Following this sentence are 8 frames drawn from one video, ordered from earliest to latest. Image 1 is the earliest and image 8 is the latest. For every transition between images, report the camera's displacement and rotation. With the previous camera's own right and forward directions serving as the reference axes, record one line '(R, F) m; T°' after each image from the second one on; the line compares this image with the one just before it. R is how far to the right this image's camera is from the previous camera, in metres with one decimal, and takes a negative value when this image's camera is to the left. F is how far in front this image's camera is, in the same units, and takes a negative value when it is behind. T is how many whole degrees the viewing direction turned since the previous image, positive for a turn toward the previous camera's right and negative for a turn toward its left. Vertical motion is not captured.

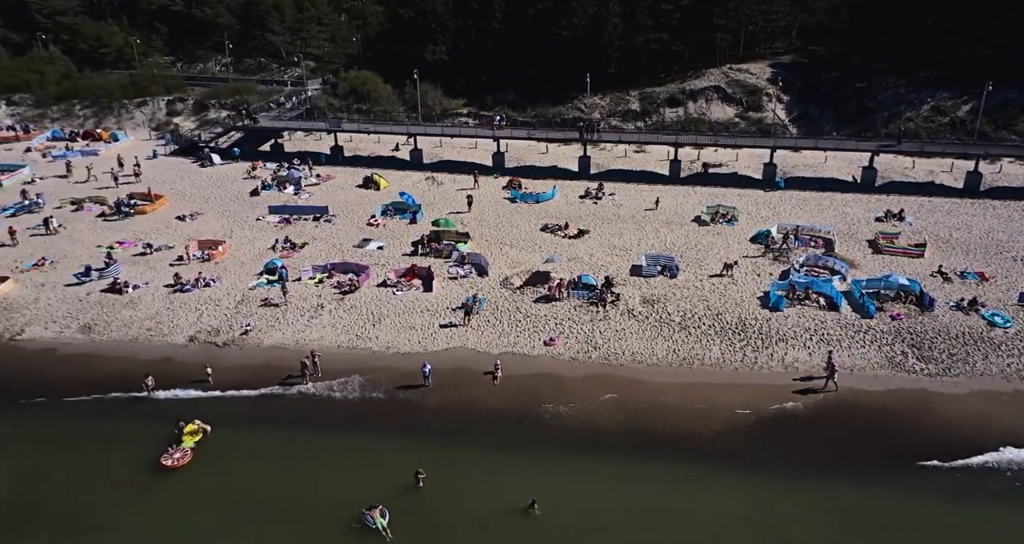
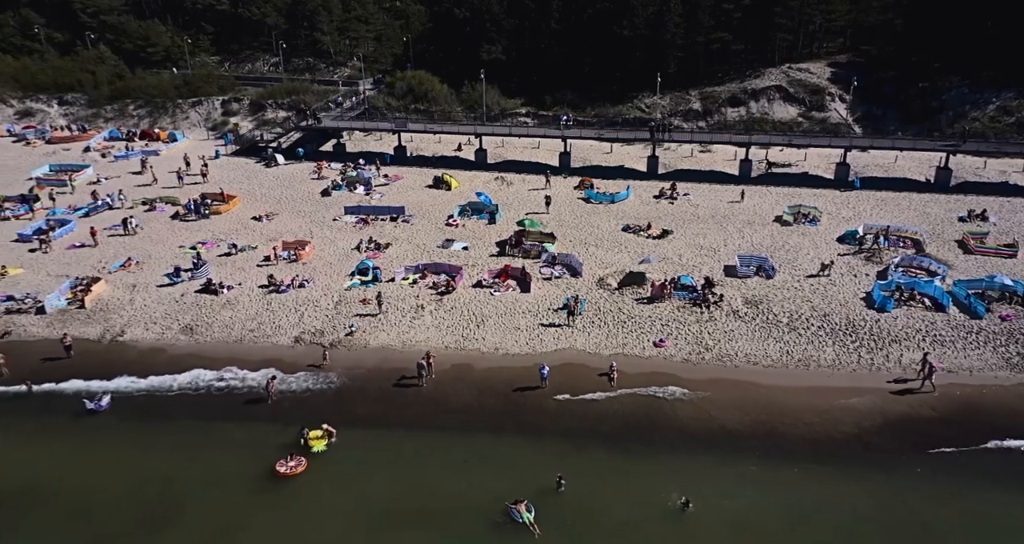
(-4.5, +0.2) m; 0°
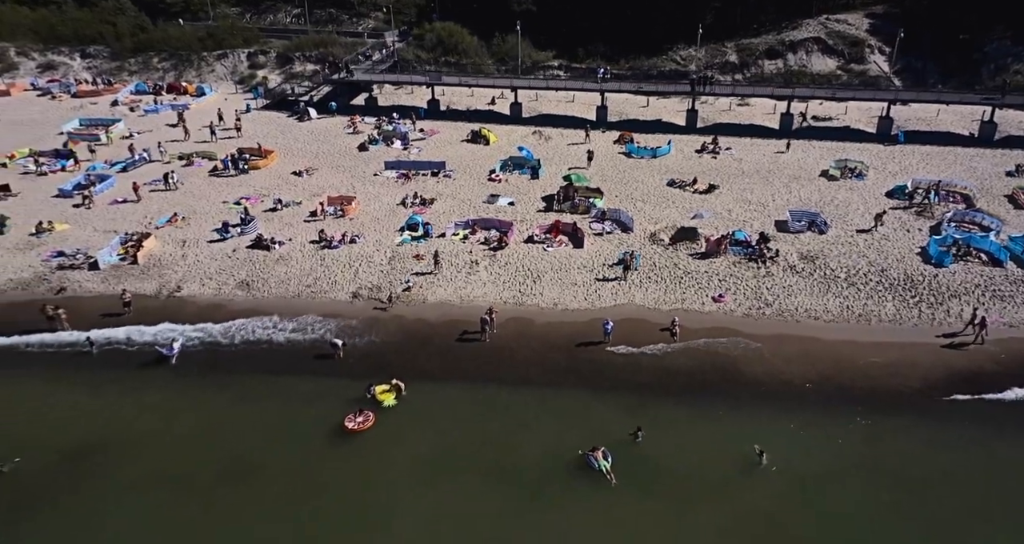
(-2.4, +0.1) m; 0°
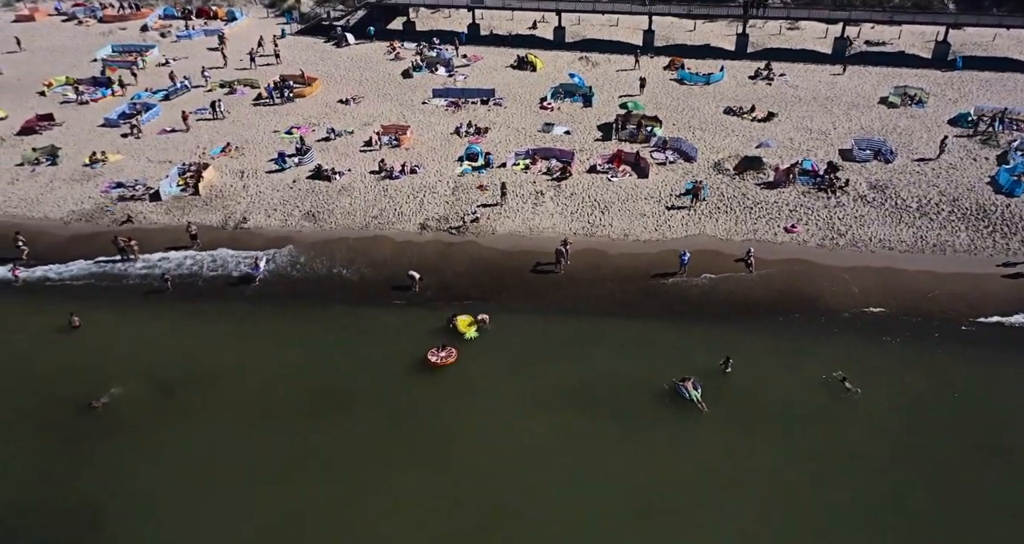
(-2.8, +0.1) m; 0°
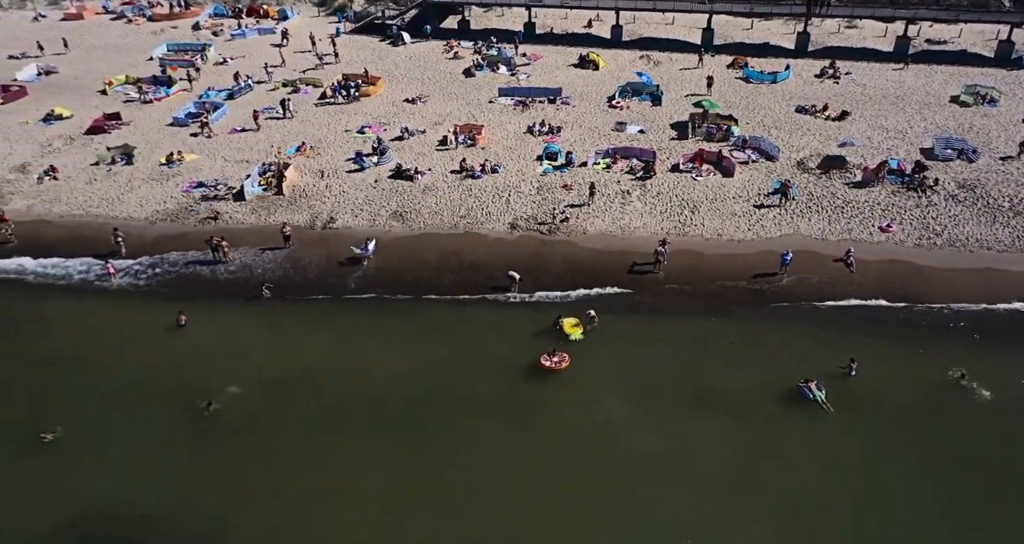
(-3.8, +0.2) m; 0°
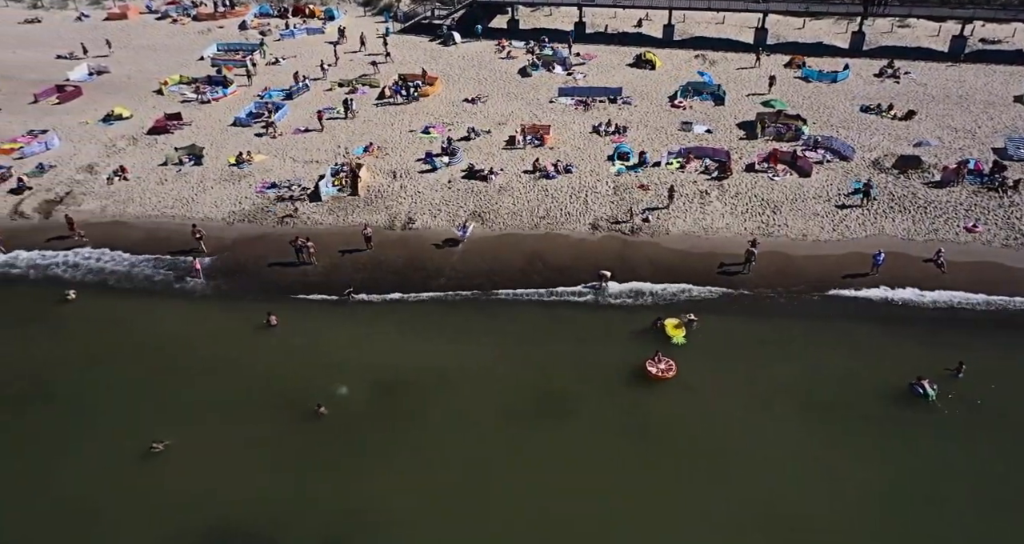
(-3.3, +0.2) m; 0°
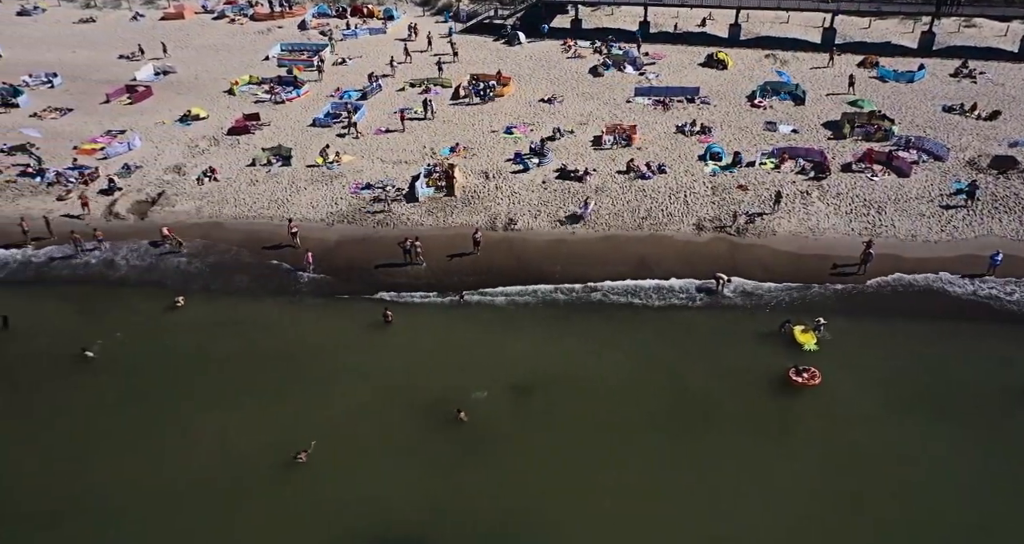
(-4.2, +0.3) m; 0°
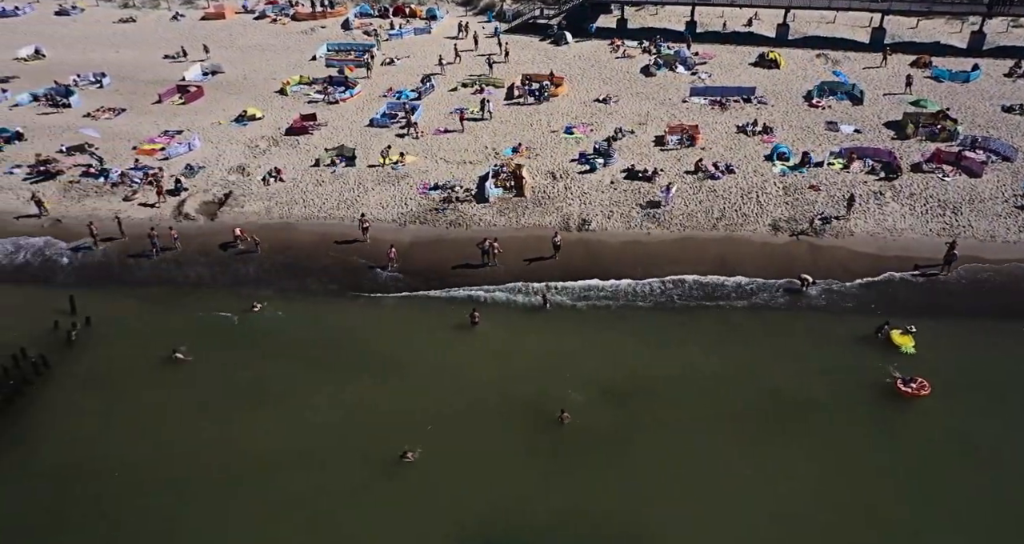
(-3.0, +0.2) m; 0°
